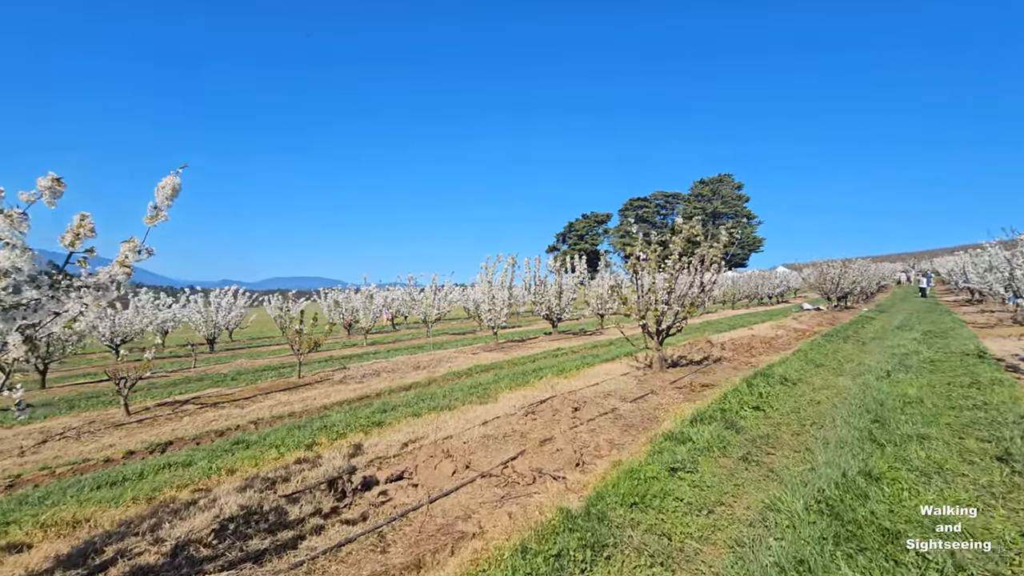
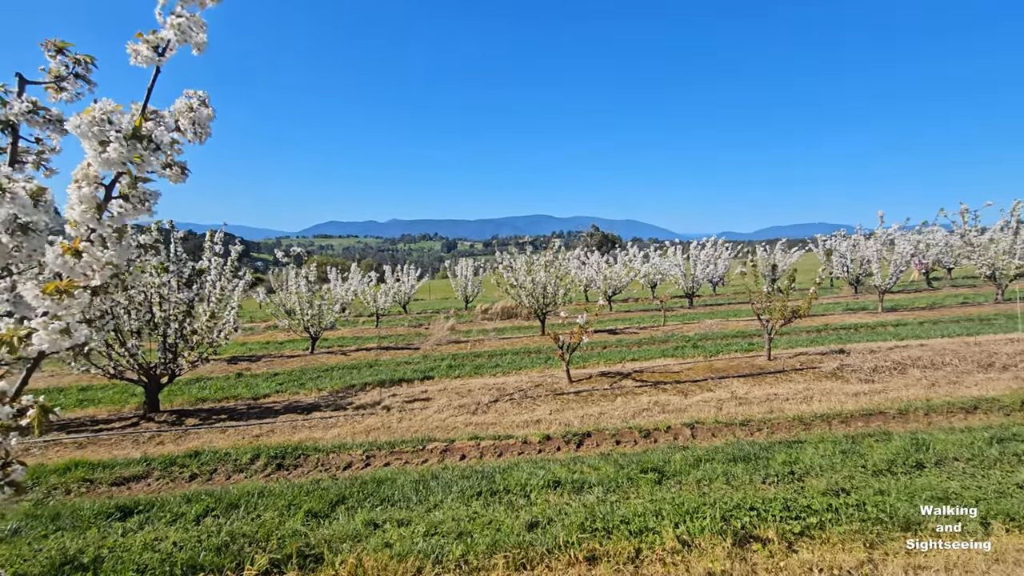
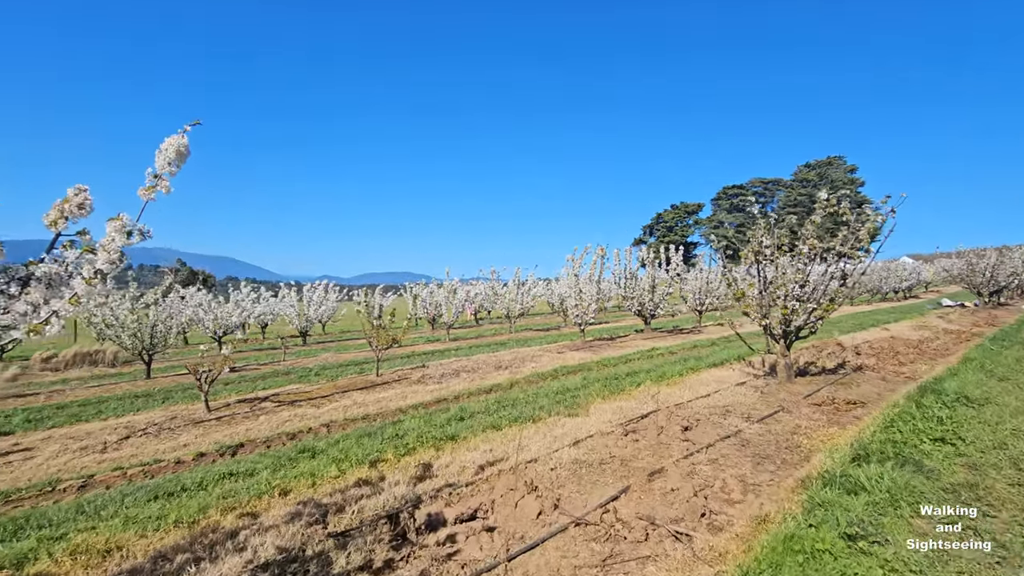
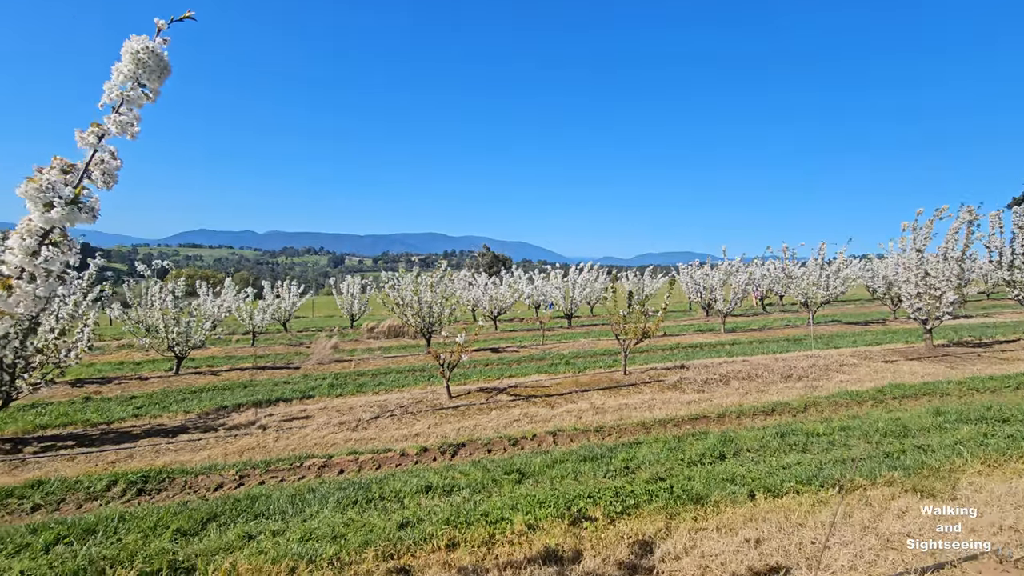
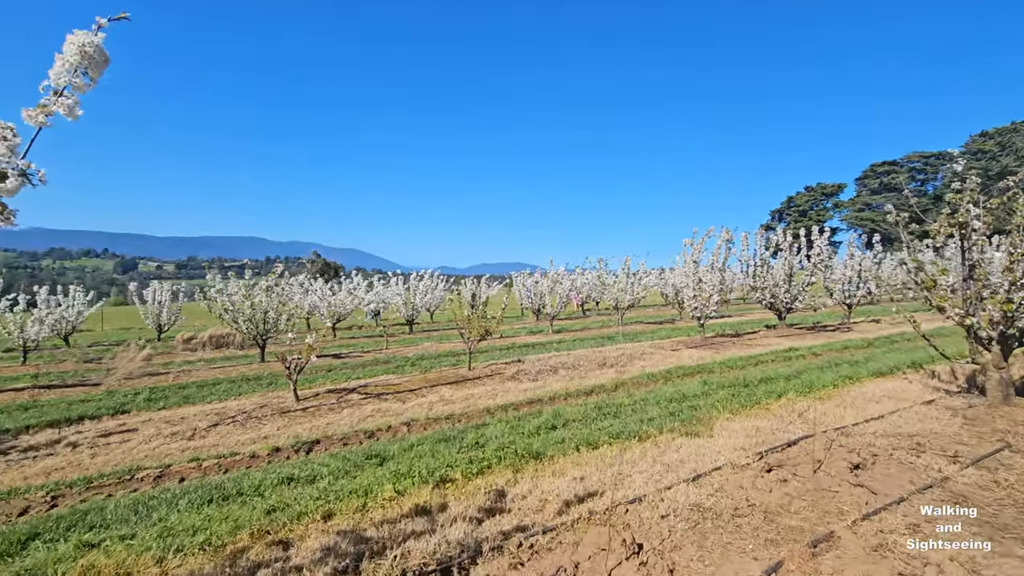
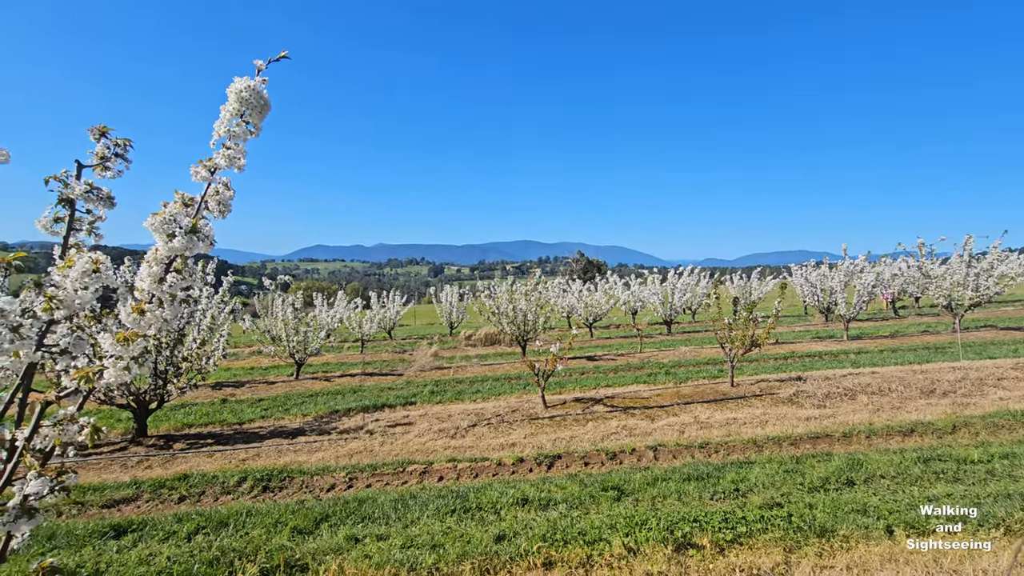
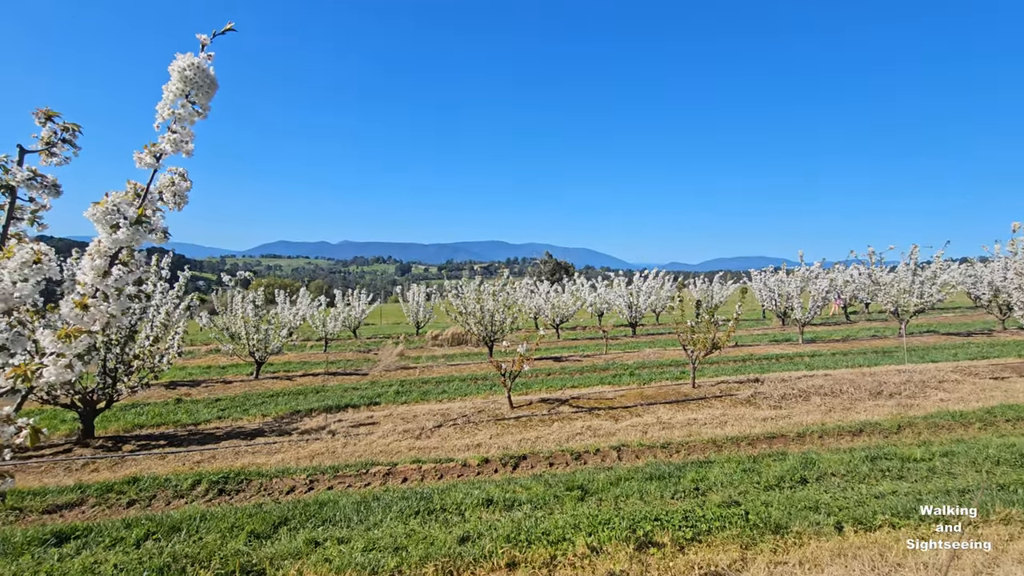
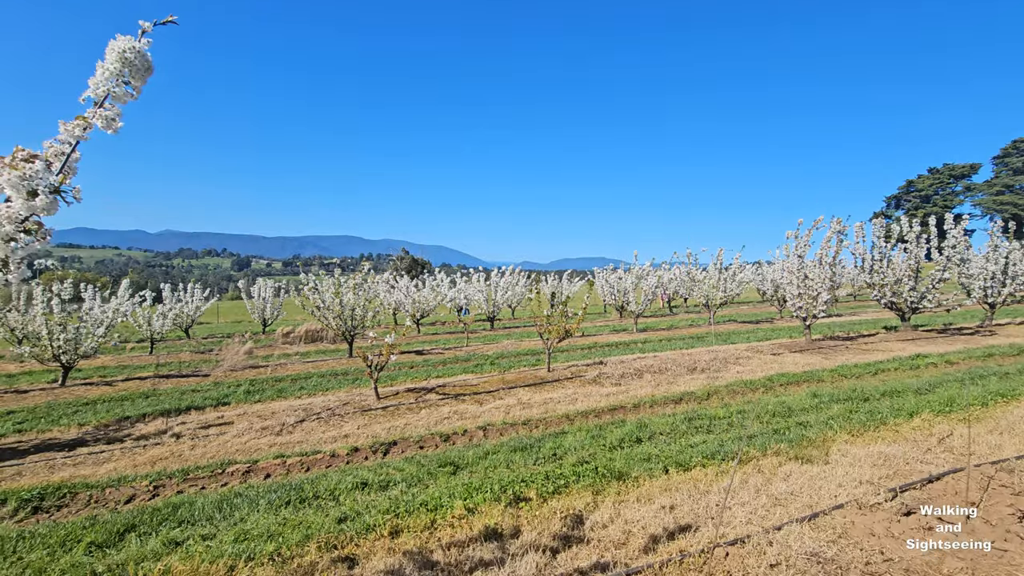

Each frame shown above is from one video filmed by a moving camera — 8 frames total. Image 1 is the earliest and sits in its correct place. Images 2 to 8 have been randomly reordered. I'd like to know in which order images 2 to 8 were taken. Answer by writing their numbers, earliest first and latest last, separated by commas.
3, 5, 8, 4, 7, 6, 2
